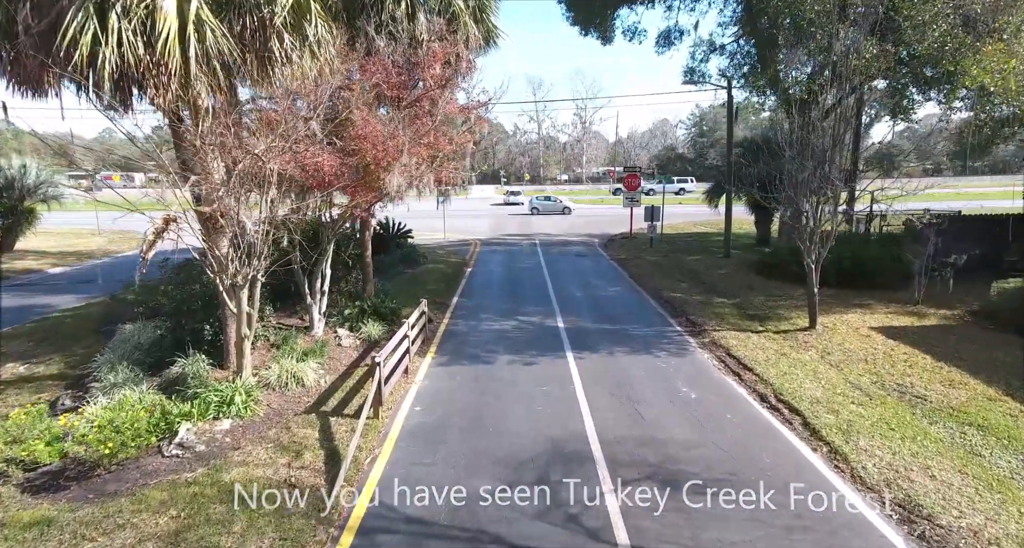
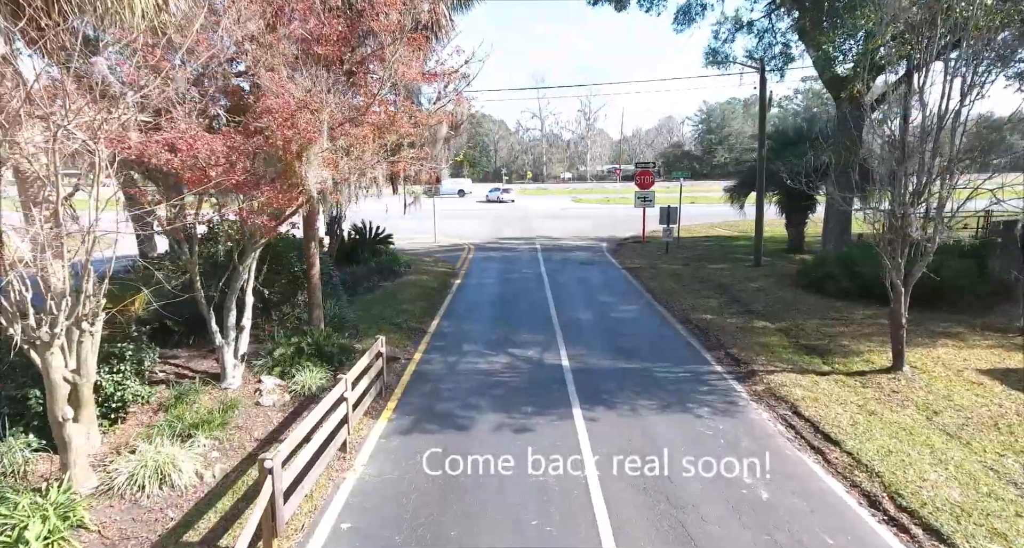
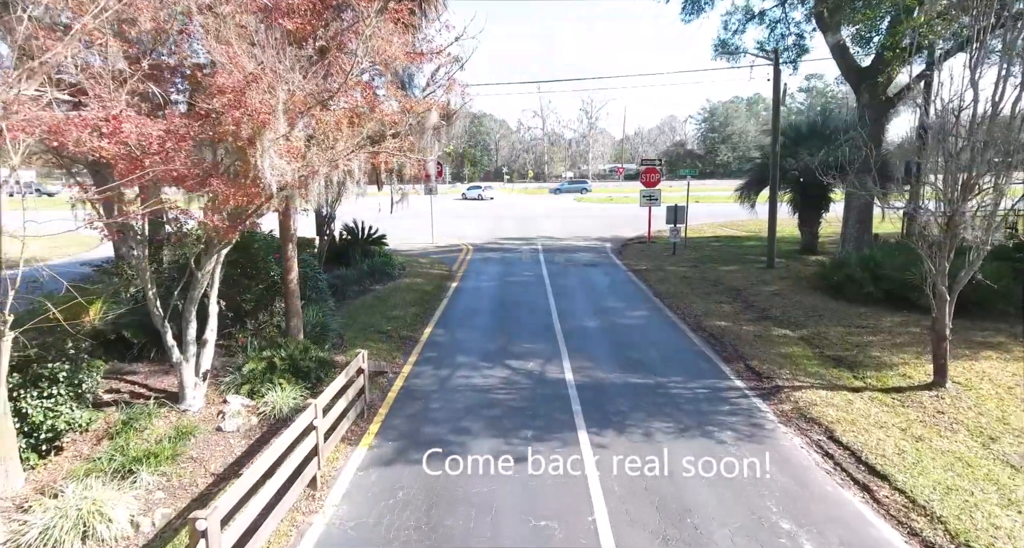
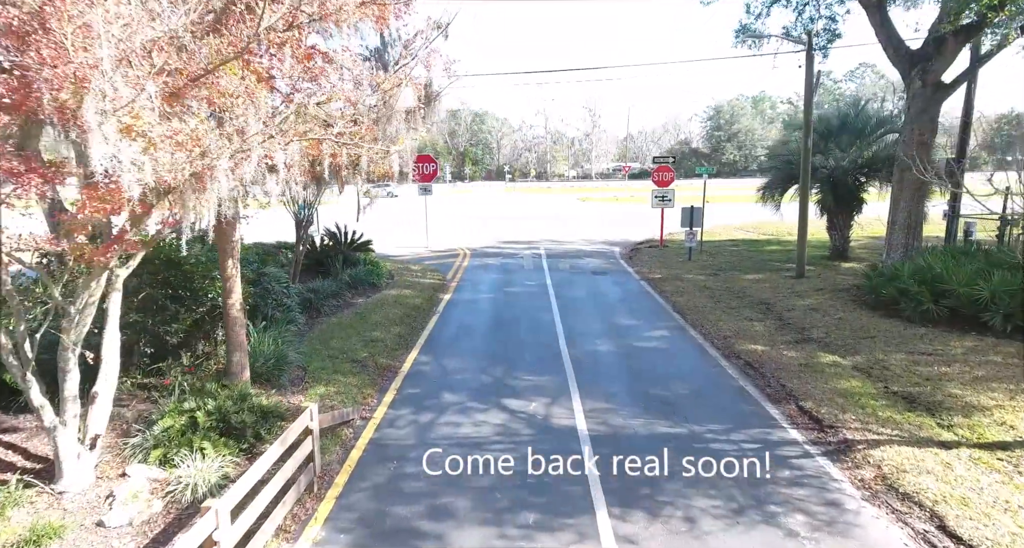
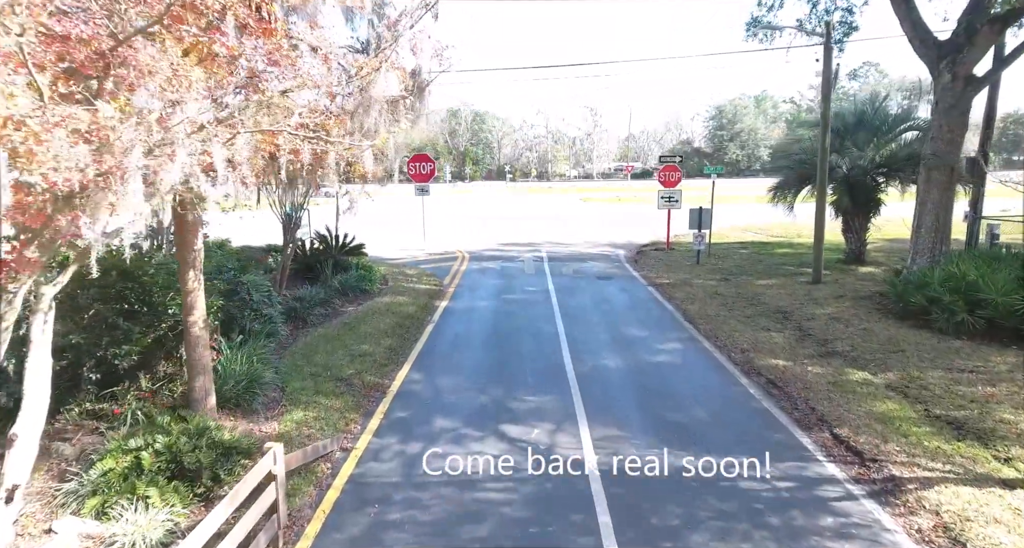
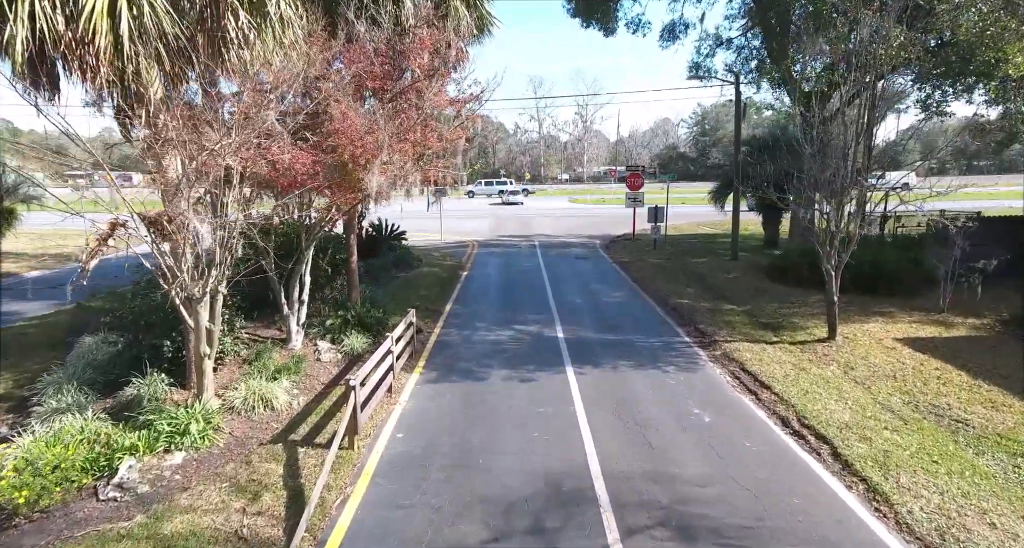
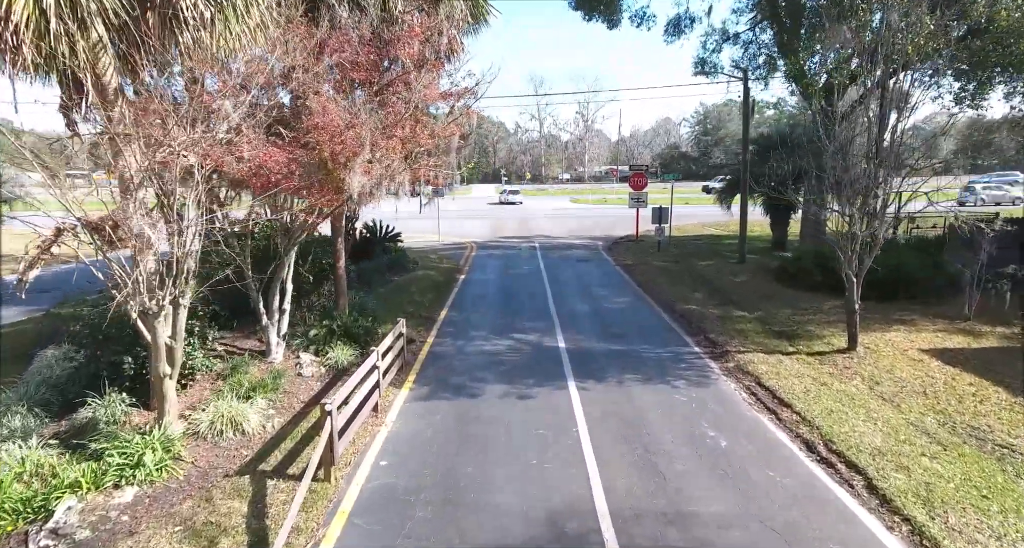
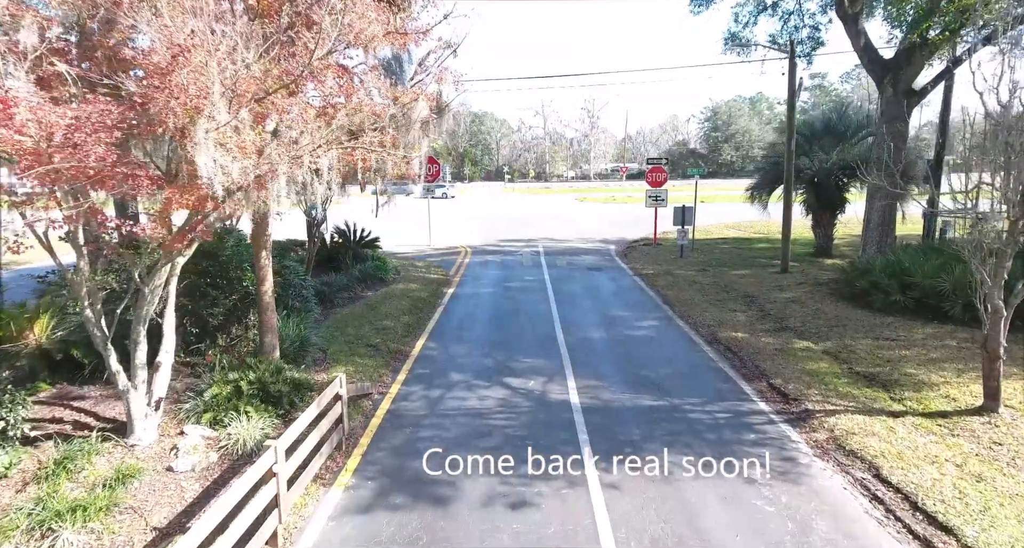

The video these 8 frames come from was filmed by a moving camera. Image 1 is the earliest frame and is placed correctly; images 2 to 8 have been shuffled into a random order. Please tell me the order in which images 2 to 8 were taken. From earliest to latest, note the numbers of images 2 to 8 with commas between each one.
6, 7, 2, 3, 8, 4, 5
